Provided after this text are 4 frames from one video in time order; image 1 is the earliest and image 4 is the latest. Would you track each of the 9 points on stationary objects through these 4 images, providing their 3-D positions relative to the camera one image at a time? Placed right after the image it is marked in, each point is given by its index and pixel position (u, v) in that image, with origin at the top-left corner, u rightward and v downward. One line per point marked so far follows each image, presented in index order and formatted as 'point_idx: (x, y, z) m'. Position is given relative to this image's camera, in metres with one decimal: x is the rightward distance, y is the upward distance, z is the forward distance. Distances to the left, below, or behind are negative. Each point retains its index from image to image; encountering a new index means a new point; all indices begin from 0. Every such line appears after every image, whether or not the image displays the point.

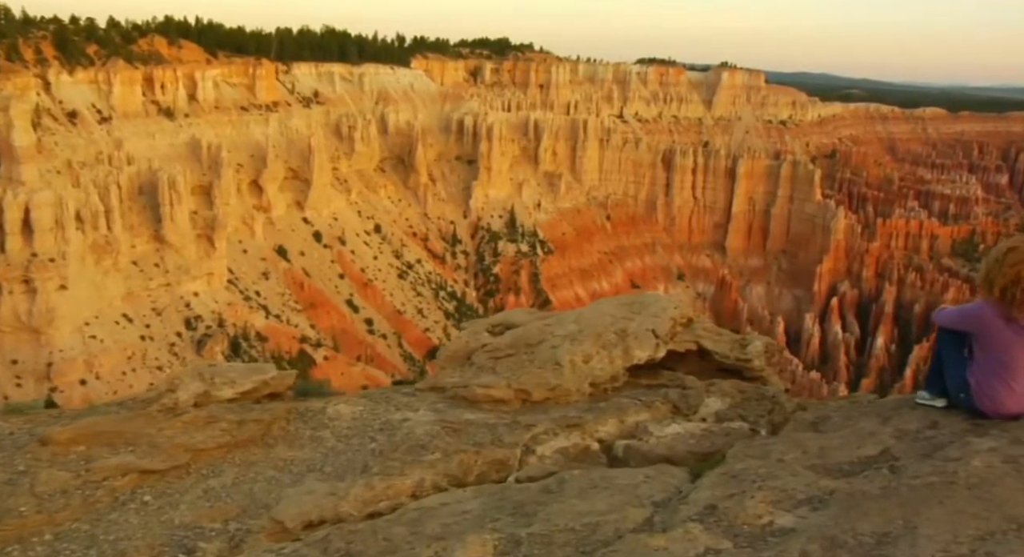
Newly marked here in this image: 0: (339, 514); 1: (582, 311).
0: (-1.2, -1.6, +5.5) m
1: (+0.8, -0.4, +9.0) m
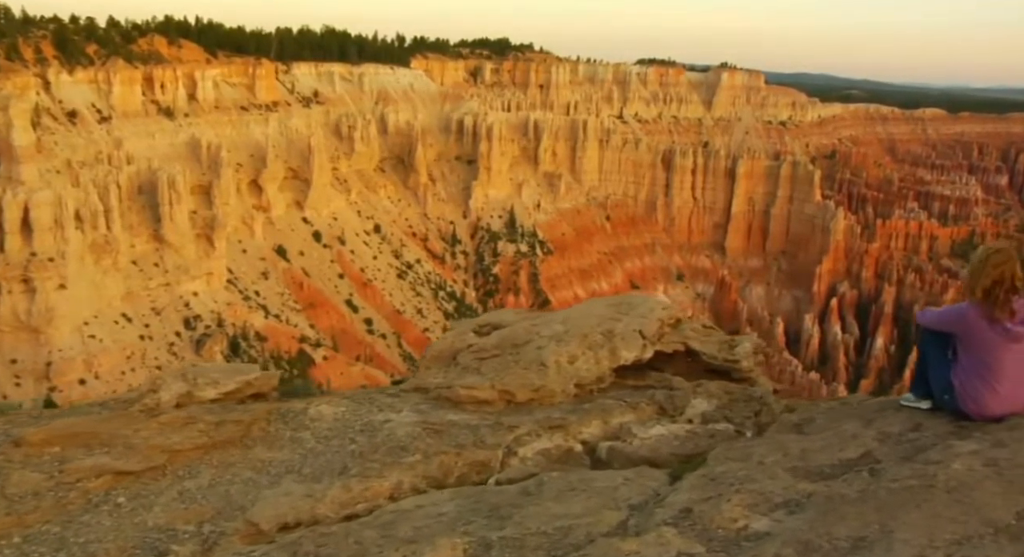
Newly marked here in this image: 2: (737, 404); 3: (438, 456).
0: (-1.3, -1.6, +5.4) m
1: (+0.6, -0.4, +8.9) m
2: (+2.3, -1.3, +8.1) m
3: (-0.6, -1.4, +6.3) m
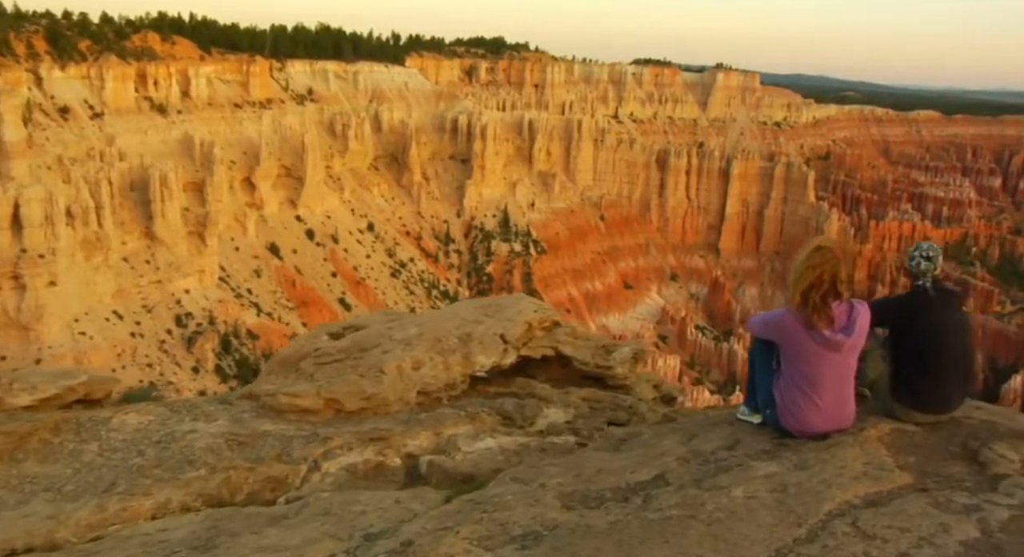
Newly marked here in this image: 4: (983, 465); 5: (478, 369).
0: (-2.8, -1.6, +4.8) m
1: (-0.9, -0.4, +8.4) m
2: (+0.8, -1.3, +7.5) m
3: (-2.1, -1.4, +5.8) m
4: (+2.9, -1.2, +4.9) m
5: (-0.3, -0.9, +7.7) m
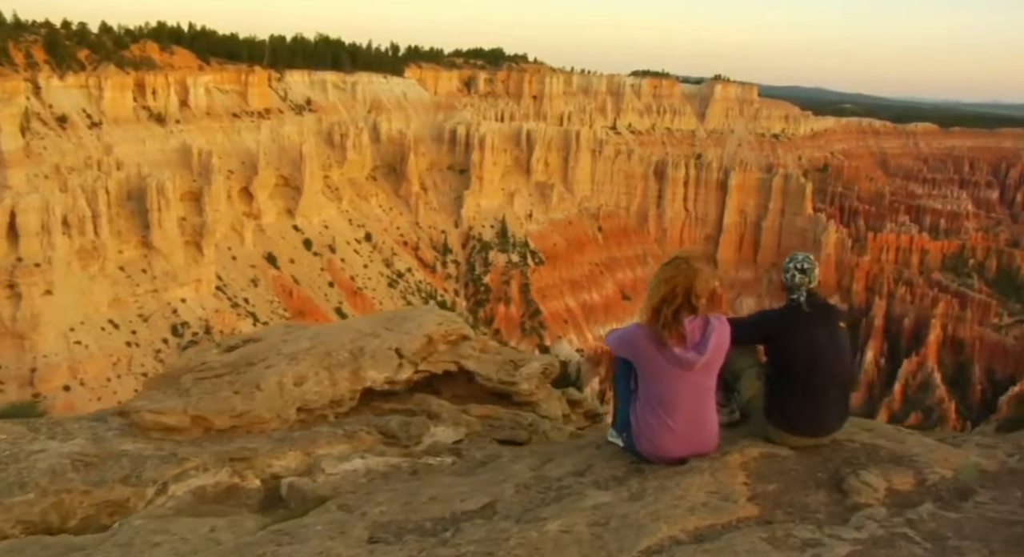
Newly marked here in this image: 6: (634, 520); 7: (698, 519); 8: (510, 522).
0: (-3.8, -1.7, +4.5) m
1: (-1.9, -0.5, +8.0) m
2: (-0.2, -1.4, +7.2) m
3: (-3.1, -1.5, +5.4) m
4: (+1.9, -1.2, +4.5) m
5: (-1.3, -1.0, +7.4) m
6: (+0.6, -1.2, +4.0) m
7: (+0.9, -1.2, +4.0) m
8: (0.0, -1.2, +4.1) m
